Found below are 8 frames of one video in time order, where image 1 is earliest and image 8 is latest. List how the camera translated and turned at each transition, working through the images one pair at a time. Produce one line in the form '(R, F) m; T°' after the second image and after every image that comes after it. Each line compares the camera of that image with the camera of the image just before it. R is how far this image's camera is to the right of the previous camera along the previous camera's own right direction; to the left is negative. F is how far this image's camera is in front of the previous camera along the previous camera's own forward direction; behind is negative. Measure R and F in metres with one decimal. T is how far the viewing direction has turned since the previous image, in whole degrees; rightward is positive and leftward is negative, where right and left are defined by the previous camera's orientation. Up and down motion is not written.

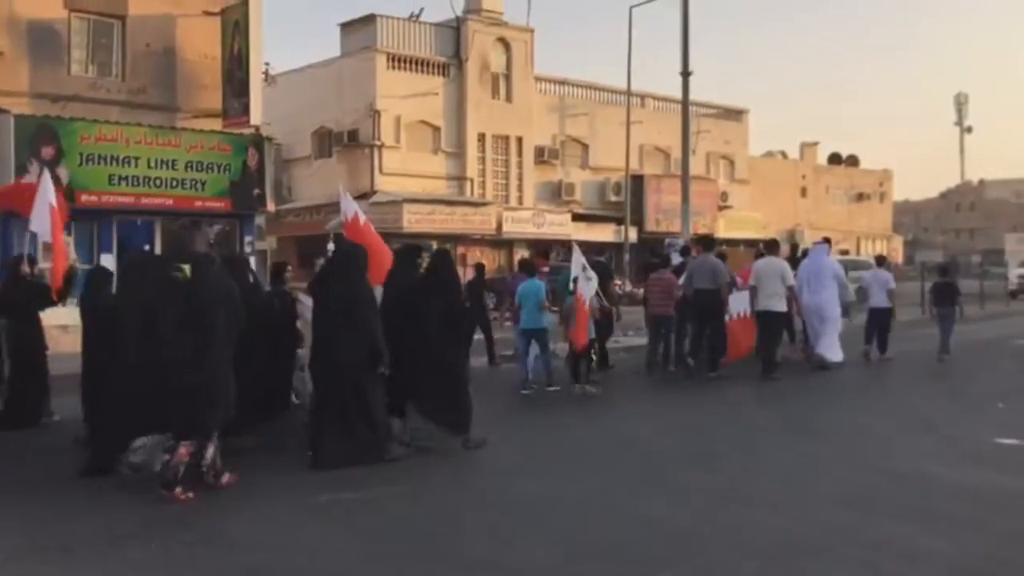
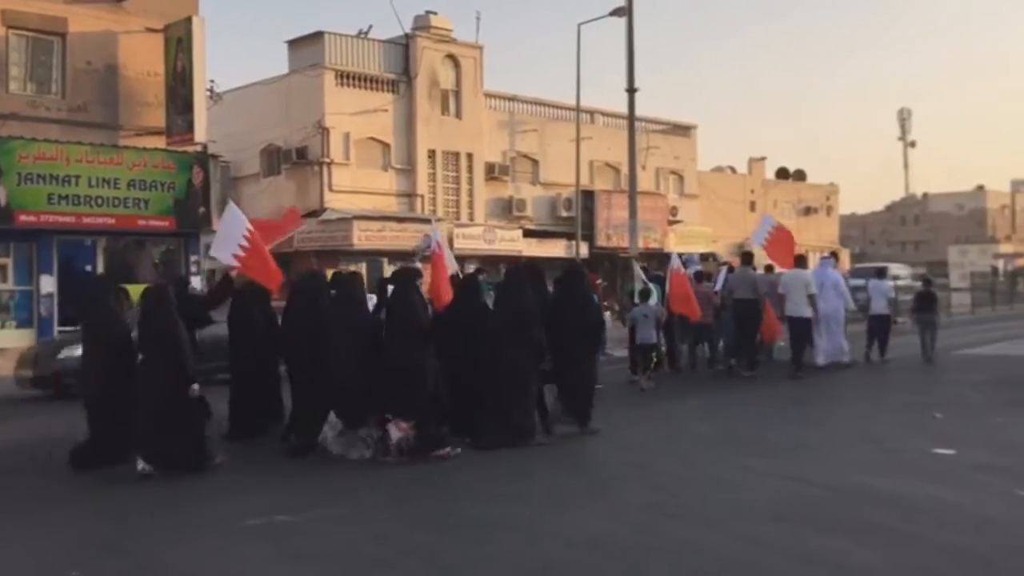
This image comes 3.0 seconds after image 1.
(+0.1, 0.0) m; +3°
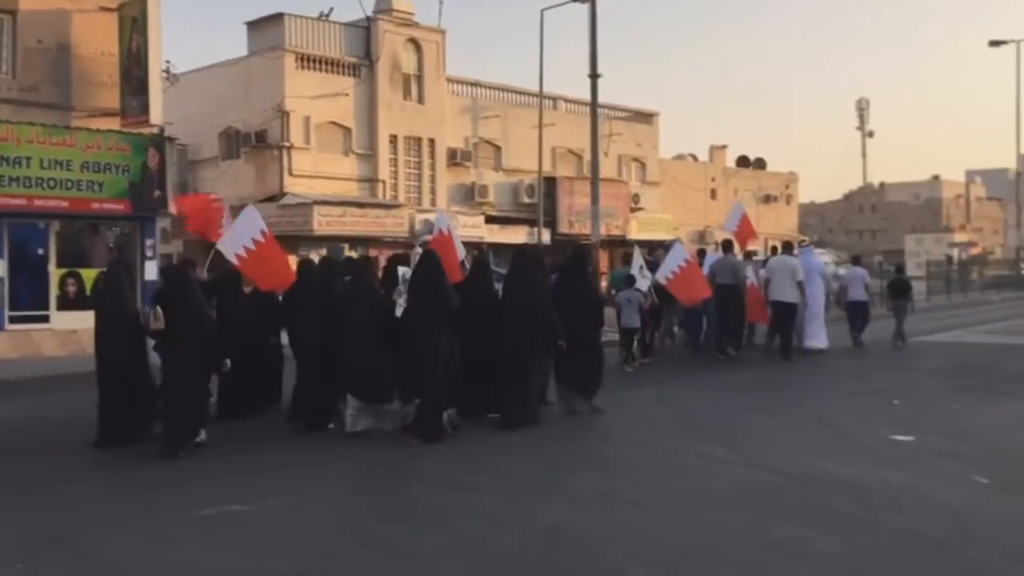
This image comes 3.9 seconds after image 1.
(0.0, +0.1) m; +2°
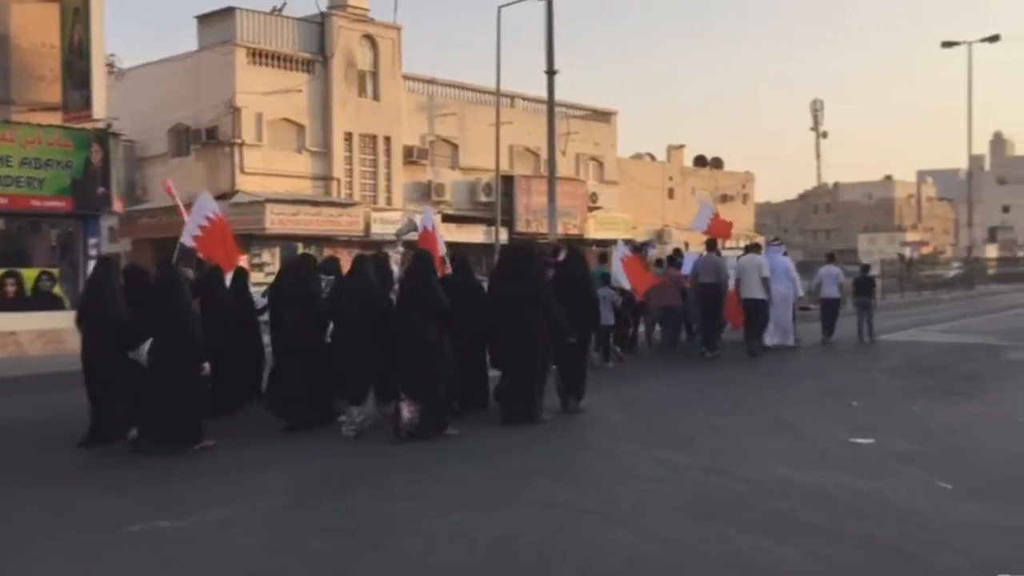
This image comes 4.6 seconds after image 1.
(+0.1, +0.3) m; +2°
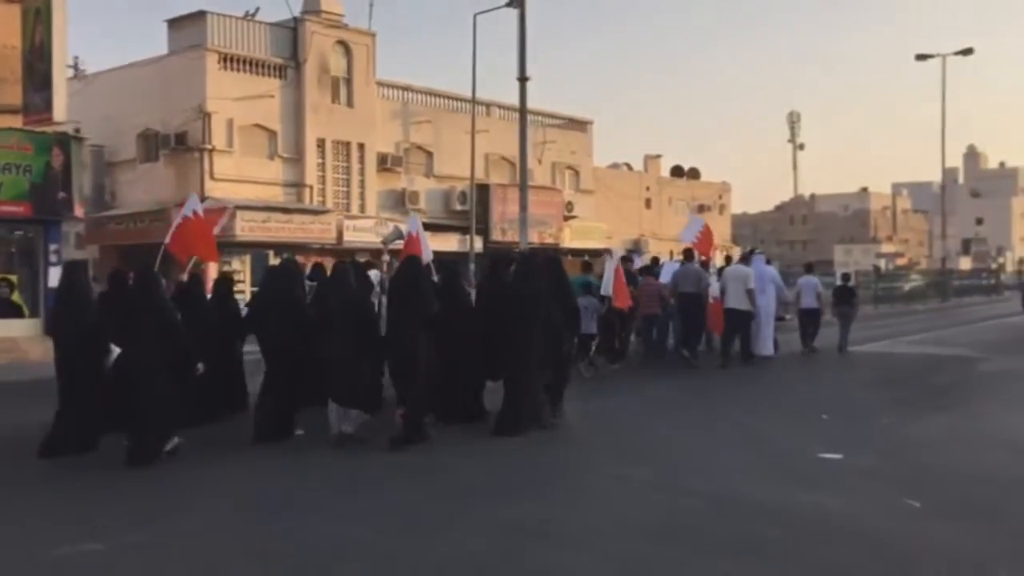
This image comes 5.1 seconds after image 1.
(+0.2, +0.3) m; +1°
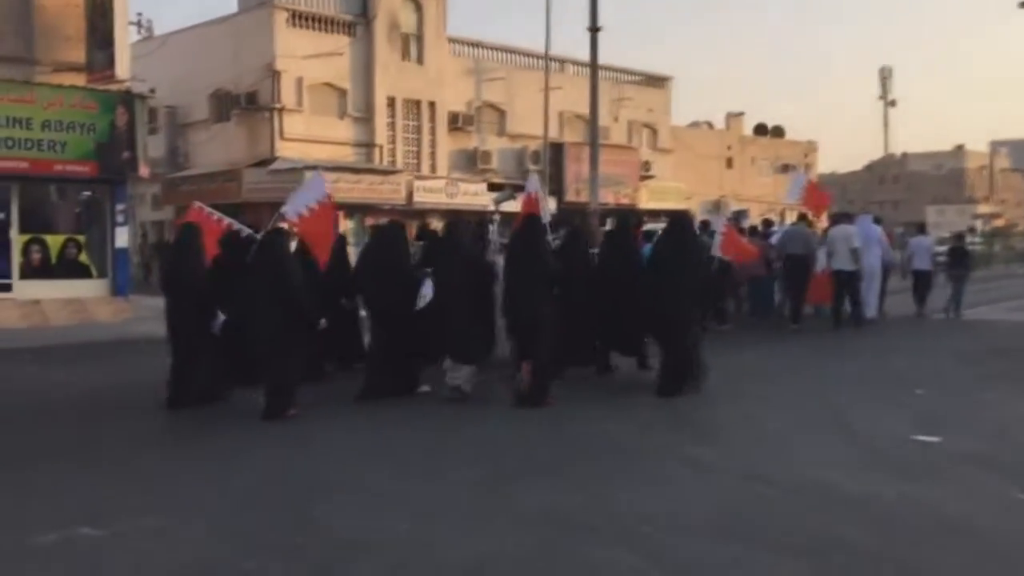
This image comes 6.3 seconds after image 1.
(+0.2, +0.8) m; -5°
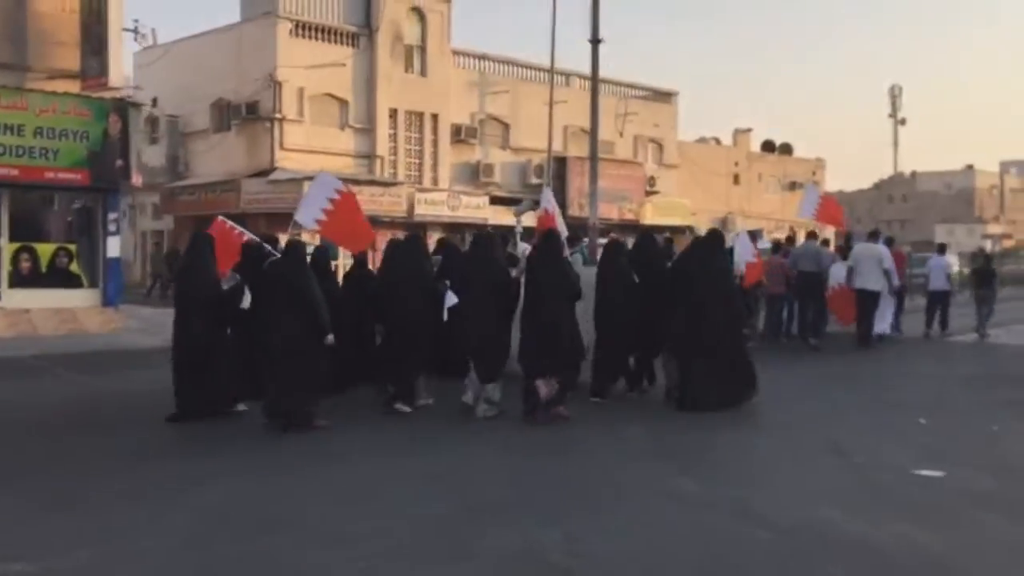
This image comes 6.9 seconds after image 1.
(+0.2, +0.4) m; 0°
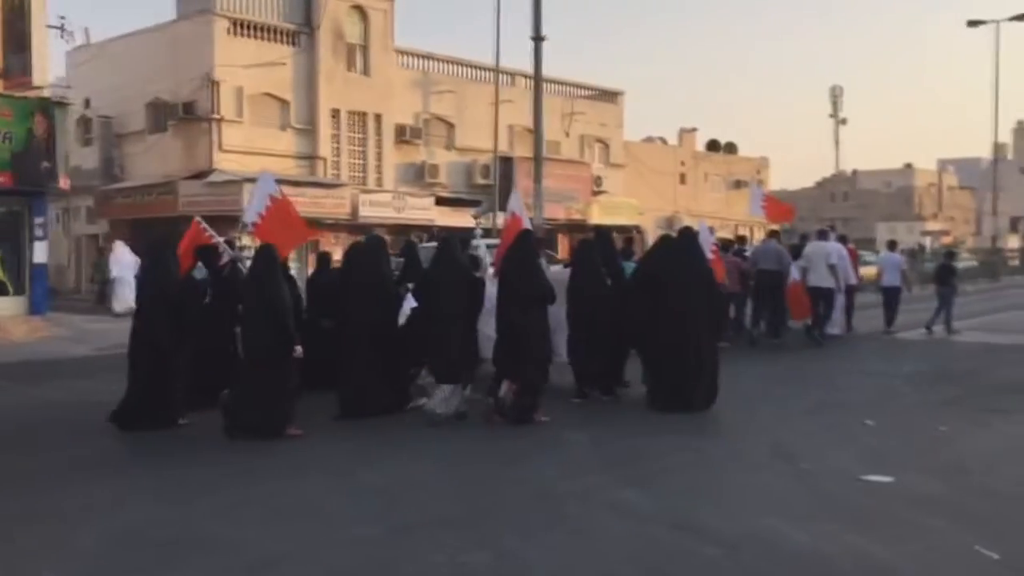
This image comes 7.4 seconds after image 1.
(+0.1, +0.3) m; +3°
